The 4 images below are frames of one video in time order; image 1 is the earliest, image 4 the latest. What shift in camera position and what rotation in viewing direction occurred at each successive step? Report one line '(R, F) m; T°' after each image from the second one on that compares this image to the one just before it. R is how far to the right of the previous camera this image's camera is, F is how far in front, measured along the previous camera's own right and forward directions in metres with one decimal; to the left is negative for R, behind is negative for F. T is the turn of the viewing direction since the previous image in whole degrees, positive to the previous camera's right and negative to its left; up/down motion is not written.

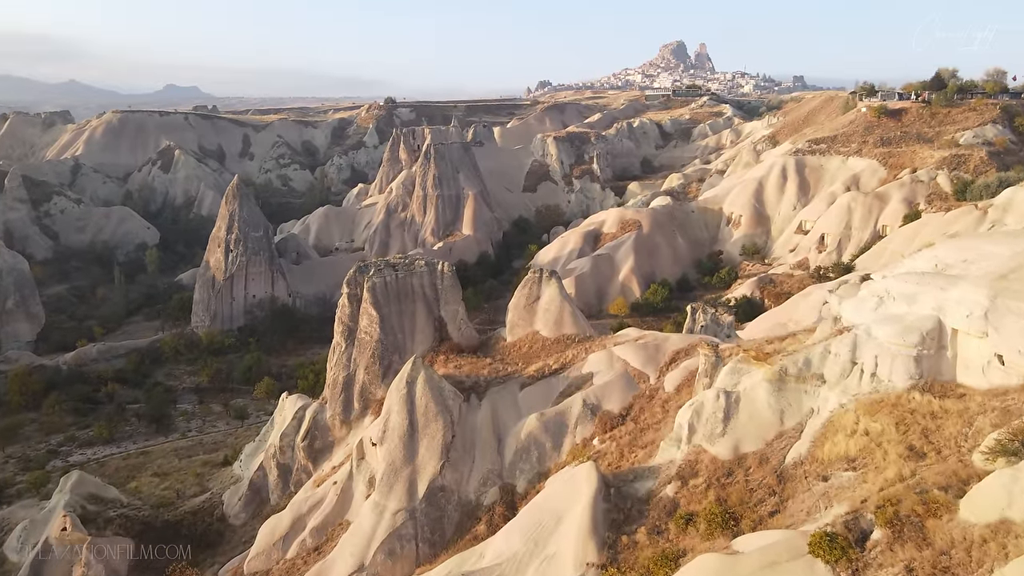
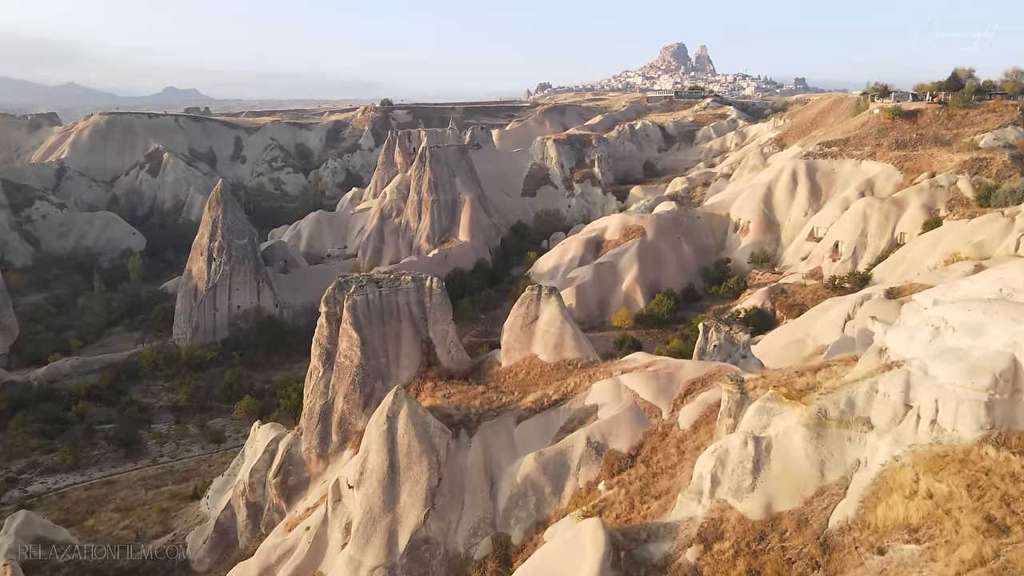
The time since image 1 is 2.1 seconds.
(+0.1, +1.4) m; 0°
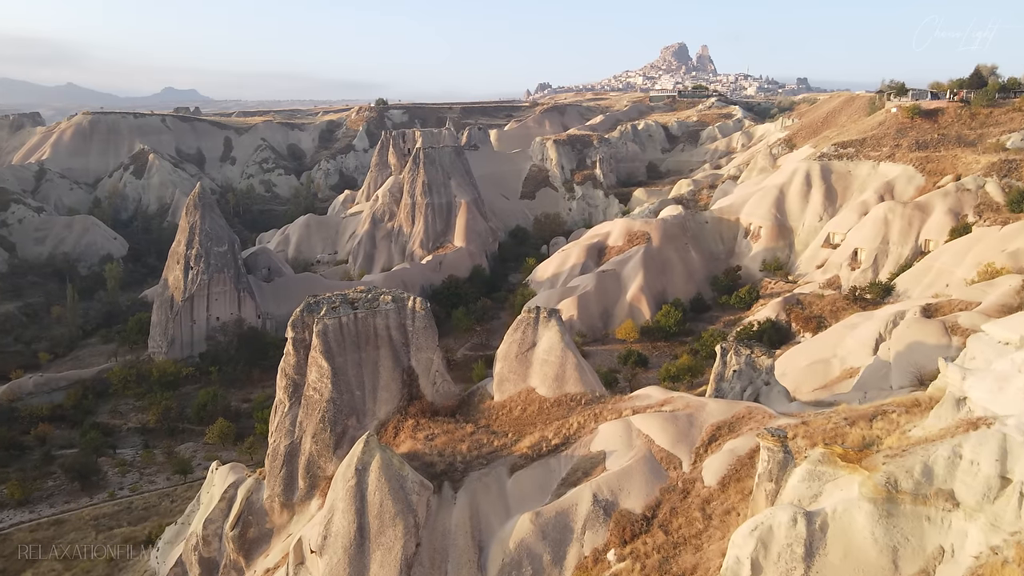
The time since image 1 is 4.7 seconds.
(+0.1, +1.7) m; 0°
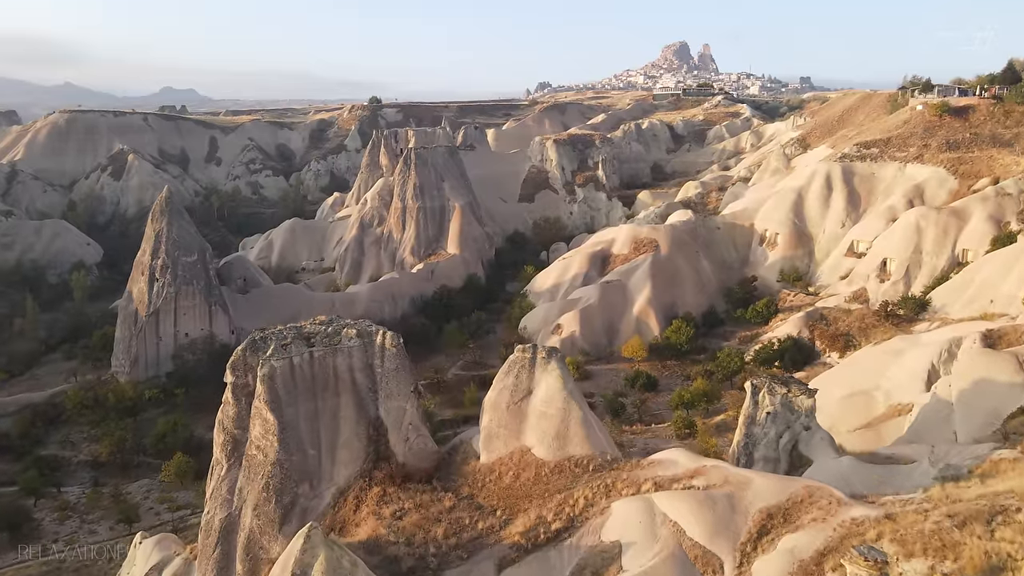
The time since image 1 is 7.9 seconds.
(+0.1, +2.2) m; 0°
